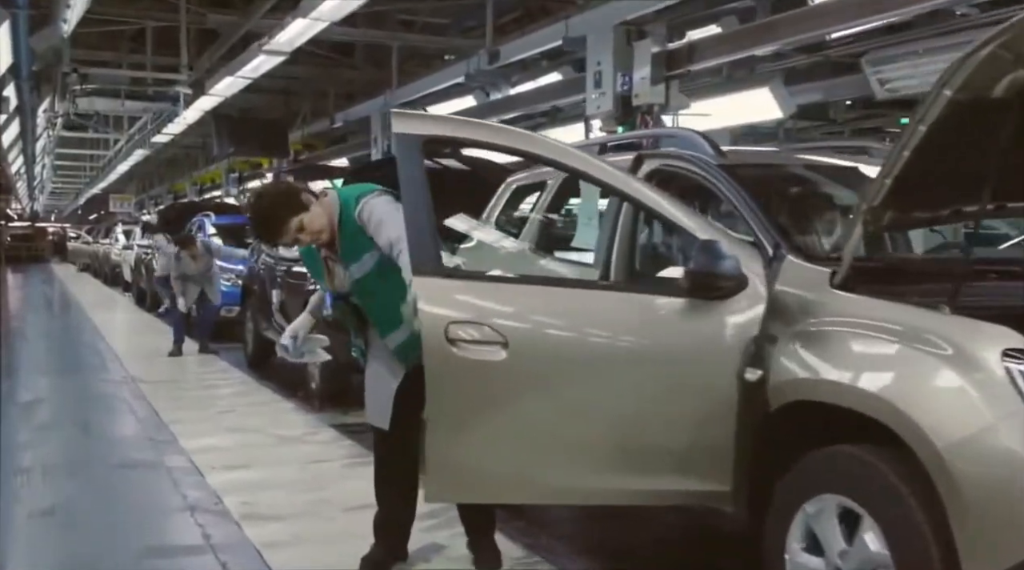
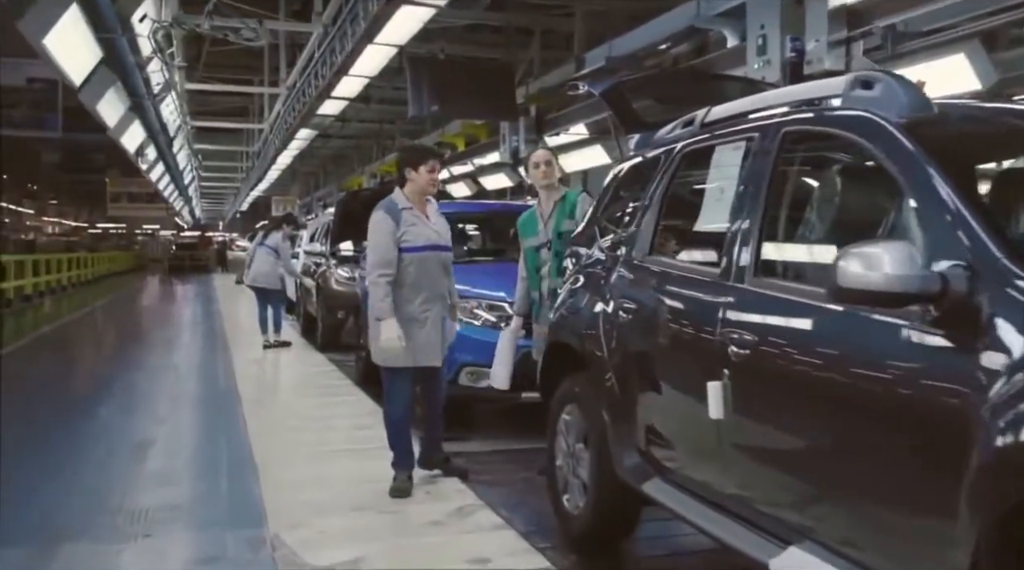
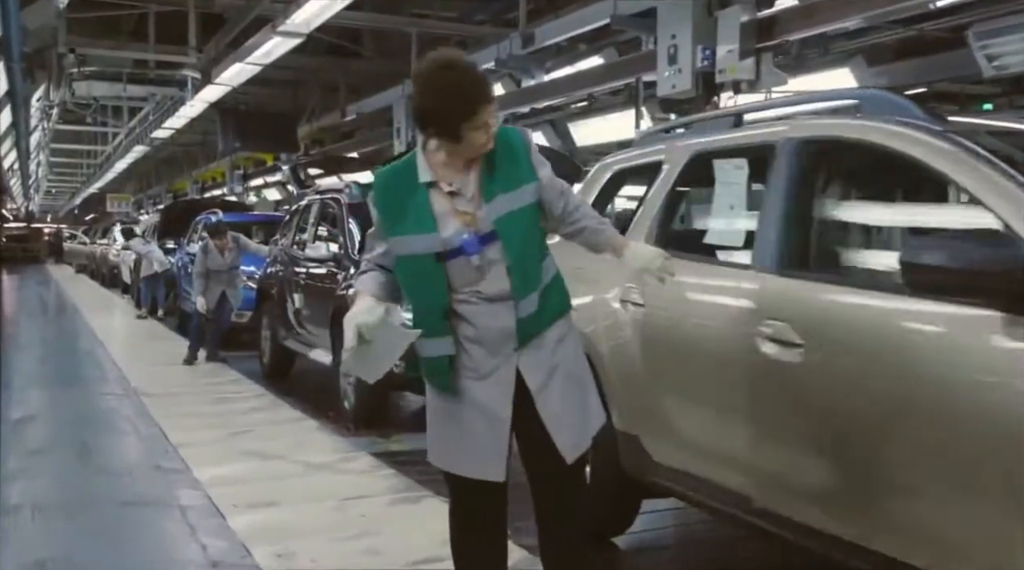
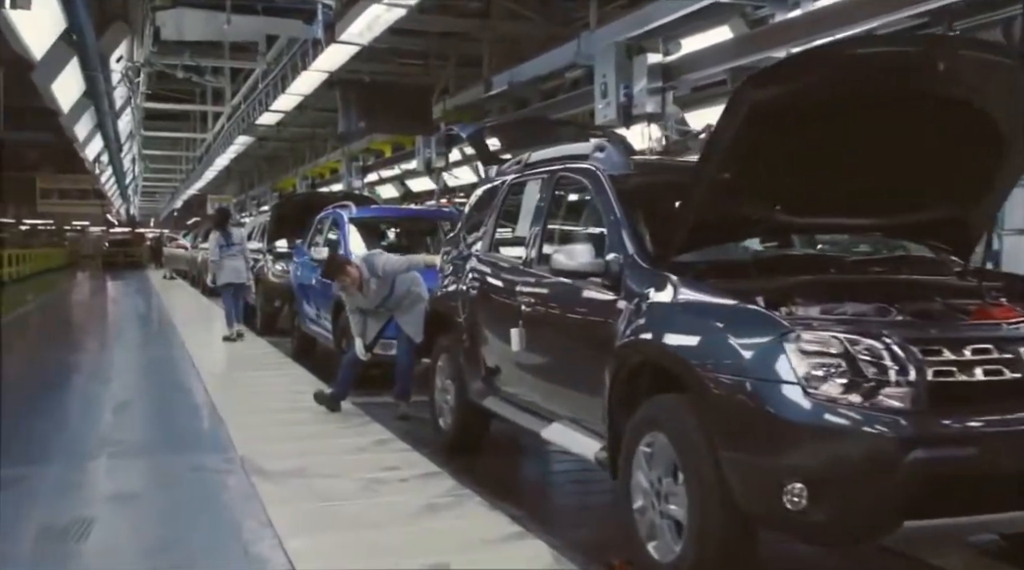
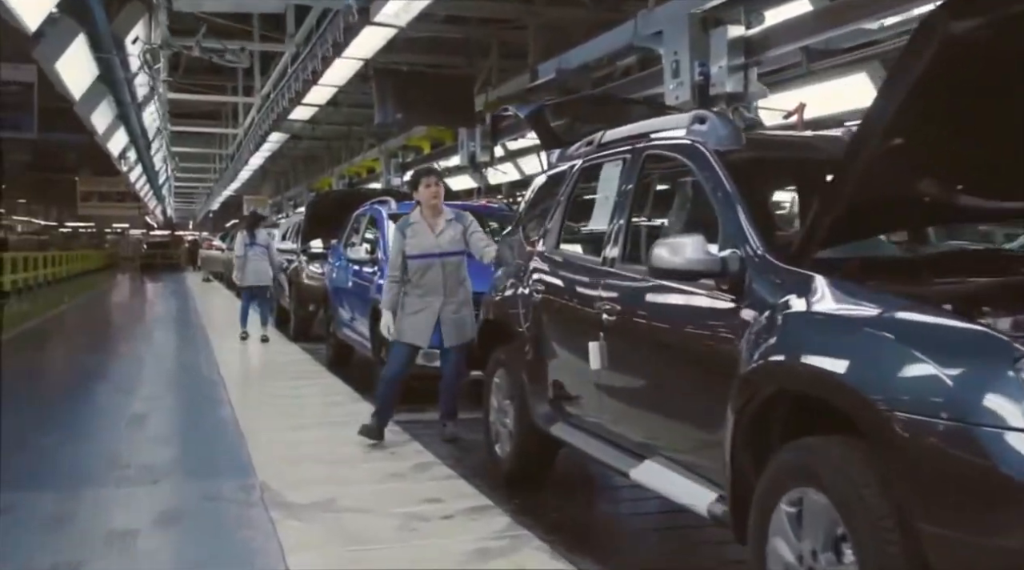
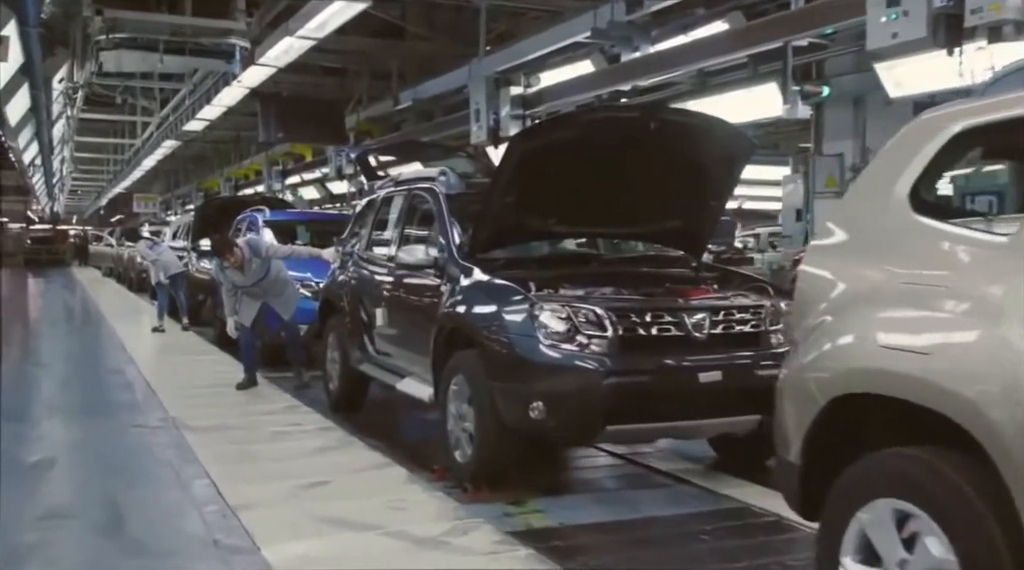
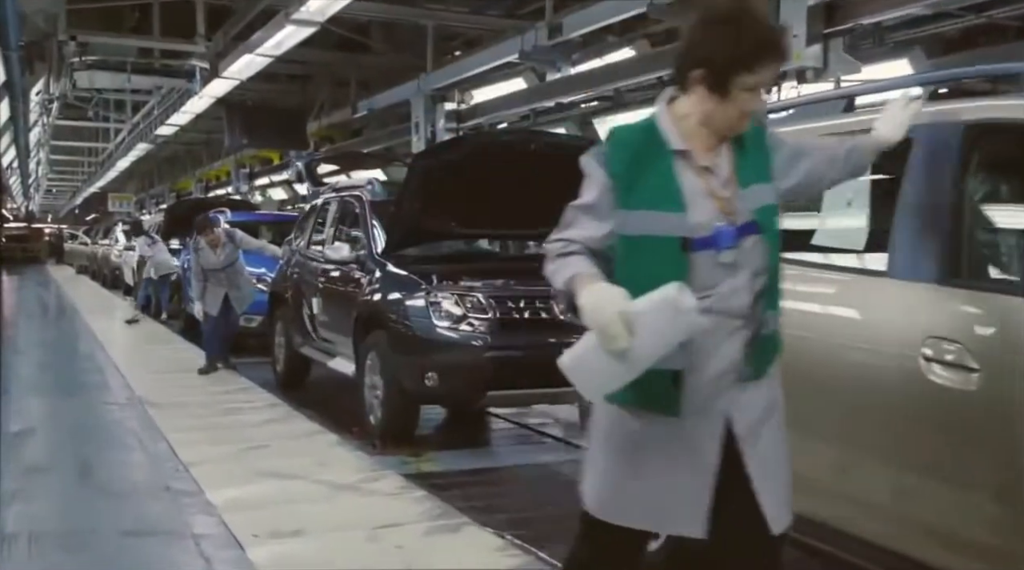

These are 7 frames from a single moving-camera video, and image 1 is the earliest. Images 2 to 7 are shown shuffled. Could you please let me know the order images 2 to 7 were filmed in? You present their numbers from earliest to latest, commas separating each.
3, 7, 6, 4, 5, 2
